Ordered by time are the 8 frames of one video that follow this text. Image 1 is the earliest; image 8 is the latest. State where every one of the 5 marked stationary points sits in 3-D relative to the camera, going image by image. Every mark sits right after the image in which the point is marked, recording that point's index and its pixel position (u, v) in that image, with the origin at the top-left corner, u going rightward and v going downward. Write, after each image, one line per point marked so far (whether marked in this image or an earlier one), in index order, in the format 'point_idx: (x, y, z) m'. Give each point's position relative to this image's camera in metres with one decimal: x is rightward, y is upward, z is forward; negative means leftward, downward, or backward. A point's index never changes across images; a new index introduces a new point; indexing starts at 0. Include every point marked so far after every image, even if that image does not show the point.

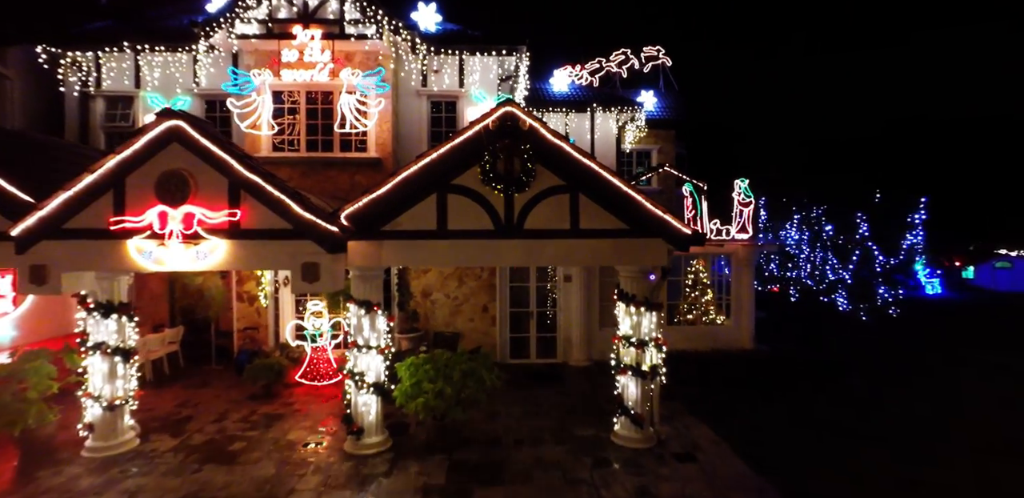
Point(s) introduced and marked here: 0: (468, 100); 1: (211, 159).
0: (-0.9, +3.1, +12.2) m
1: (-3.2, +0.9, +6.3) m
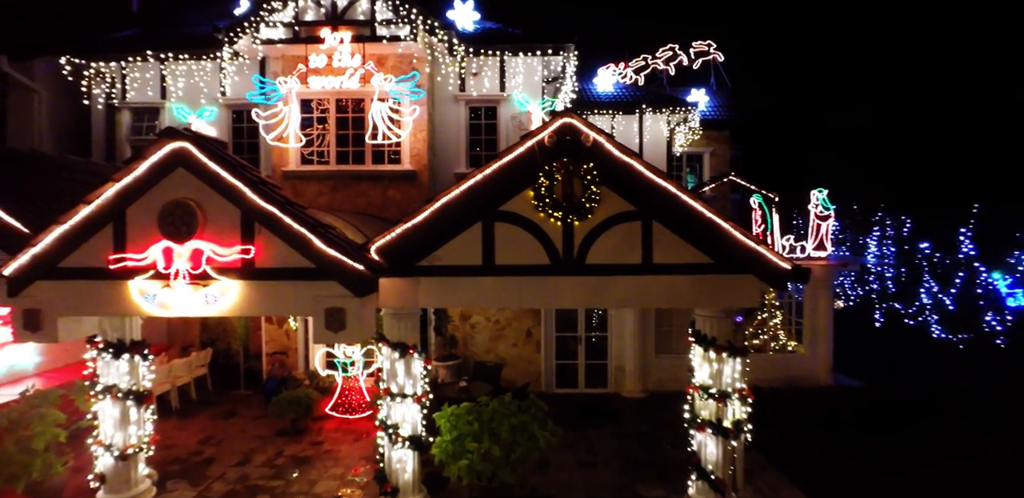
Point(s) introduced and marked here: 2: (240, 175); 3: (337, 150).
0: (-0.1, +2.8, +11.2) m
1: (-2.7, +0.6, +5.4) m
2: (-2.5, +0.7, +5.4) m
3: (-3.3, +1.8, +11.1) m
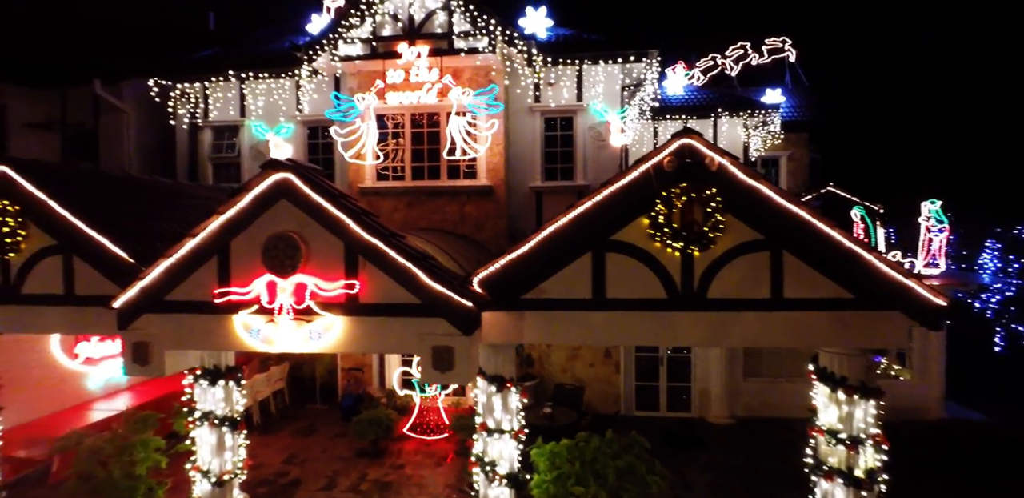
0: (+1.4, +2.5, +10.8) m
1: (-1.7, +0.3, +5.3) m
2: (-1.5, +0.4, +5.3) m
3: (-1.9, +1.5, +11.0) m
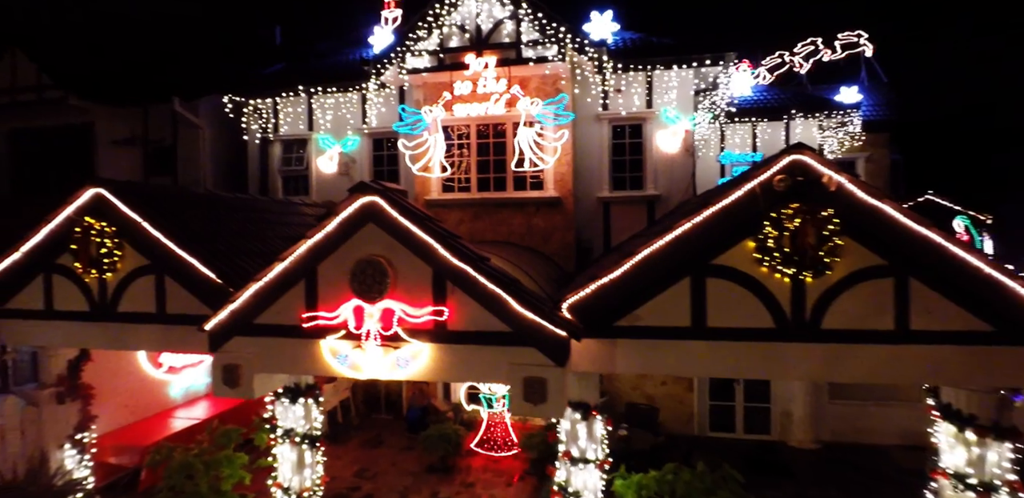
0: (+2.6, +2.3, +10.4) m
1: (-0.9, 0.0, +5.2) m
2: (-0.7, +0.2, +5.1) m
3: (-0.6, +1.3, +10.9) m
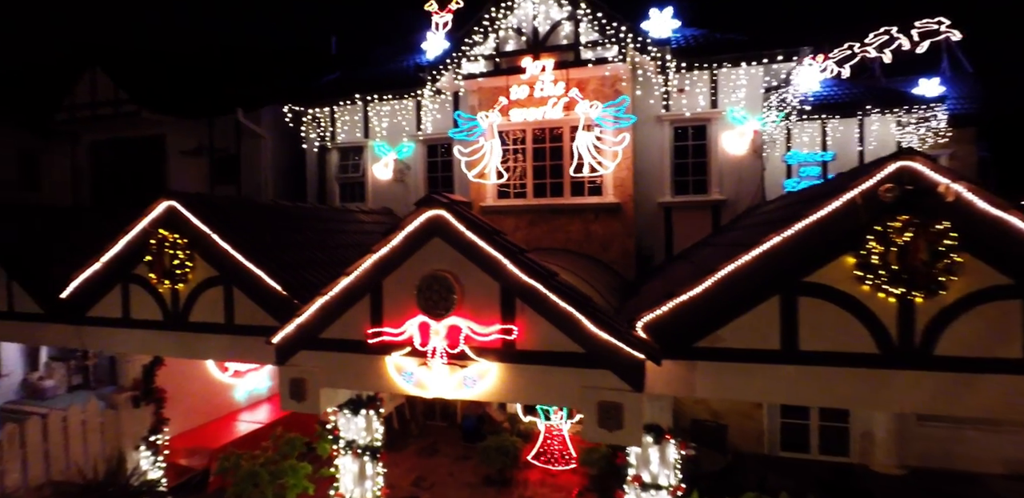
0: (+3.6, +2.1, +9.9) m
1: (-0.3, -0.1, +5.0) m
2: (-0.1, 0.0, +4.9) m
3: (+0.4, +1.2, +10.6) m
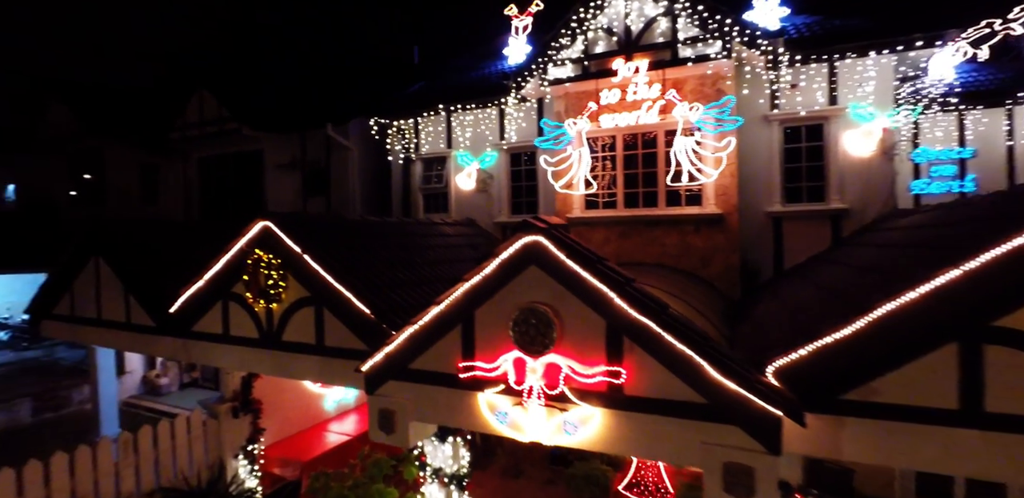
0: (+5.0, +1.9, +8.8) m
1: (+0.5, -0.3, +4.4) m
2: (+0.7, -0.2, +4.3) m
3: (+1.9, +0.9, +9.9) m
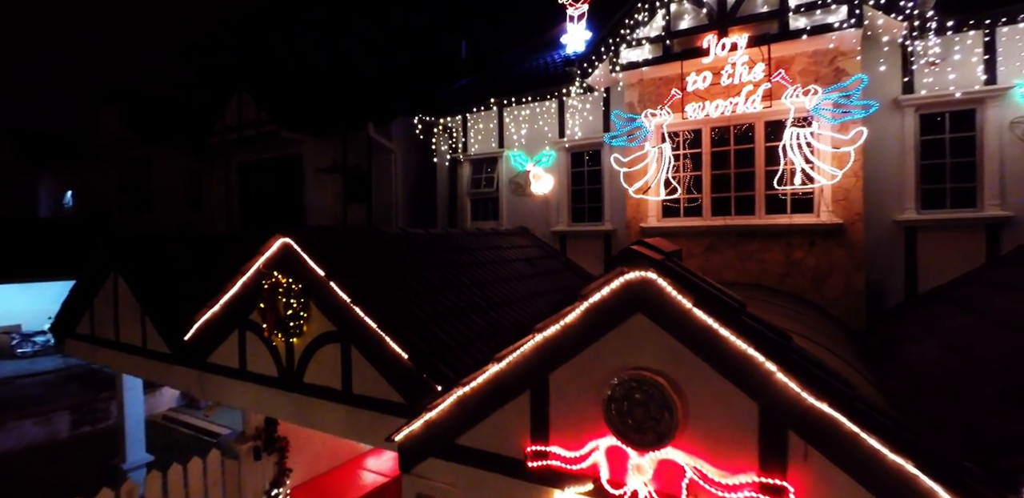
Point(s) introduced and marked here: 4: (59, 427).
0: (+5.8, +1.7, +6.9) m
1: (+1.0, -0.5, +2.8) m
2: (+1.2, -0.4, +2.7) m
3: (+2.9, +0.7, +8.2) m
4: (-10.9, -4.3, +14.1) m
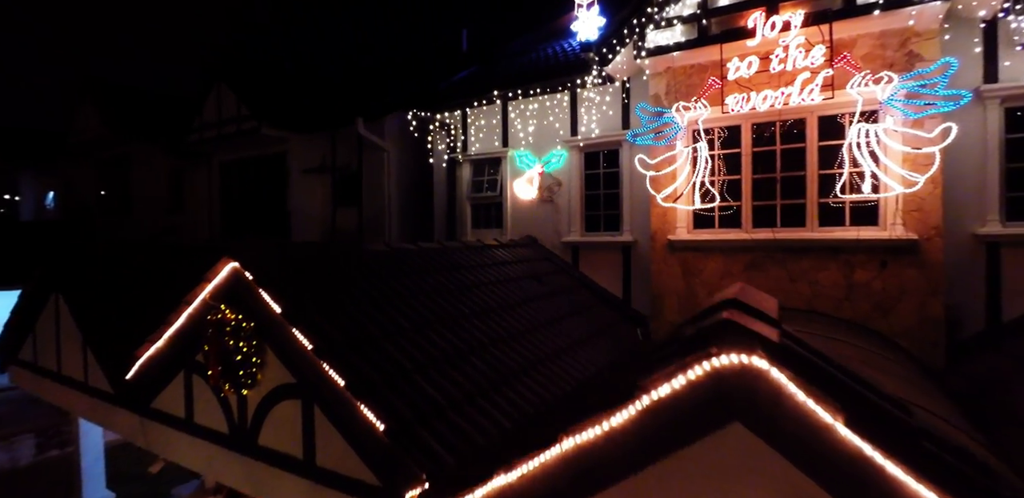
0: (+5.9, +1.5, +5.6) m
1: (+1.0, -0.8, +1.6) m
2: (+1.2, -0.6, +1.5) m
3: (+2.9, +0.5, +7.0) m
4: (-10.8, -4.5, +13.0) m
